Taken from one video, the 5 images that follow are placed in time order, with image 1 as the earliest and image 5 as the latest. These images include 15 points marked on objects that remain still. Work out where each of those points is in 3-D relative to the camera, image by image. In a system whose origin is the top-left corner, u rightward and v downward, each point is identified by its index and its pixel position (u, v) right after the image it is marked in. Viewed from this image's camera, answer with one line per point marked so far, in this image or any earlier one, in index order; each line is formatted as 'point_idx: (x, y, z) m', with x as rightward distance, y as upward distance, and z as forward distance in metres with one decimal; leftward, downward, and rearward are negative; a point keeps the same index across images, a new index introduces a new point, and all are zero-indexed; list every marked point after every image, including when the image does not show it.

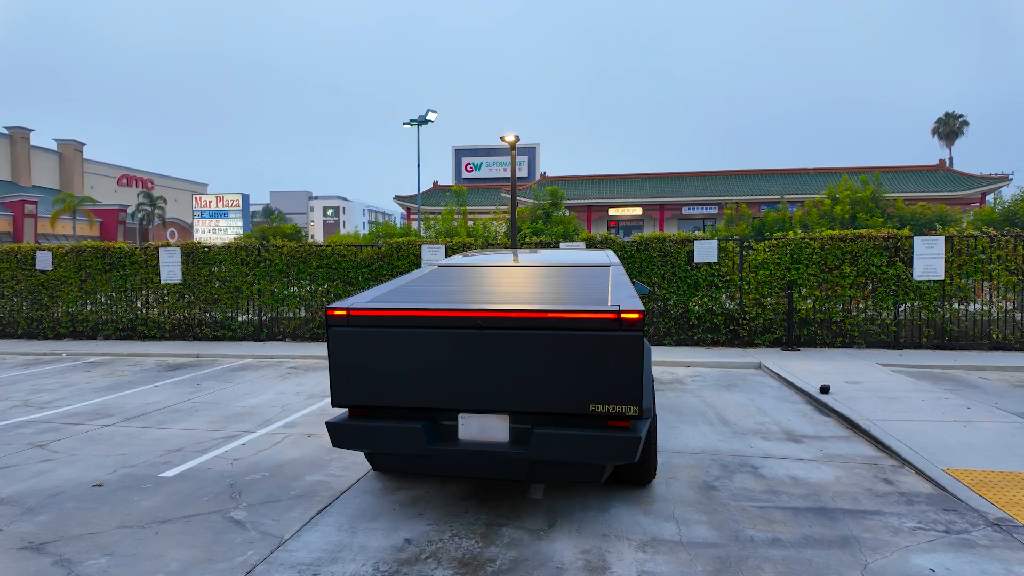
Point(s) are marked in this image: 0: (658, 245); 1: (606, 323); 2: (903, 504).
0: (+2.9, +0.8, +11.2) m
1: (+0.6, -0.2, +3.4) m
2: (+2.7, -1.5, +4.0) m
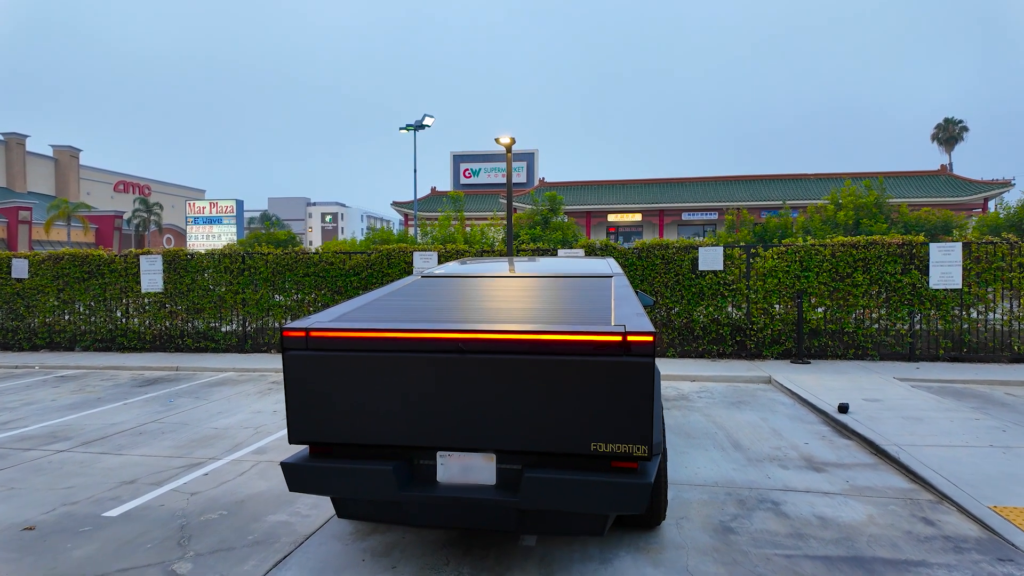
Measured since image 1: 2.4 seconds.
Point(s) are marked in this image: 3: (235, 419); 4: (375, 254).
0: (+2.8, +0.7, +10.7) m
1: (+0.5, -0.3, +2.9) m
2: (+2.7, -1.6, +3.5) m
3: (-3.3, -1.6, +6.8) m
4: (-2.8, +0.7, +11.6) m
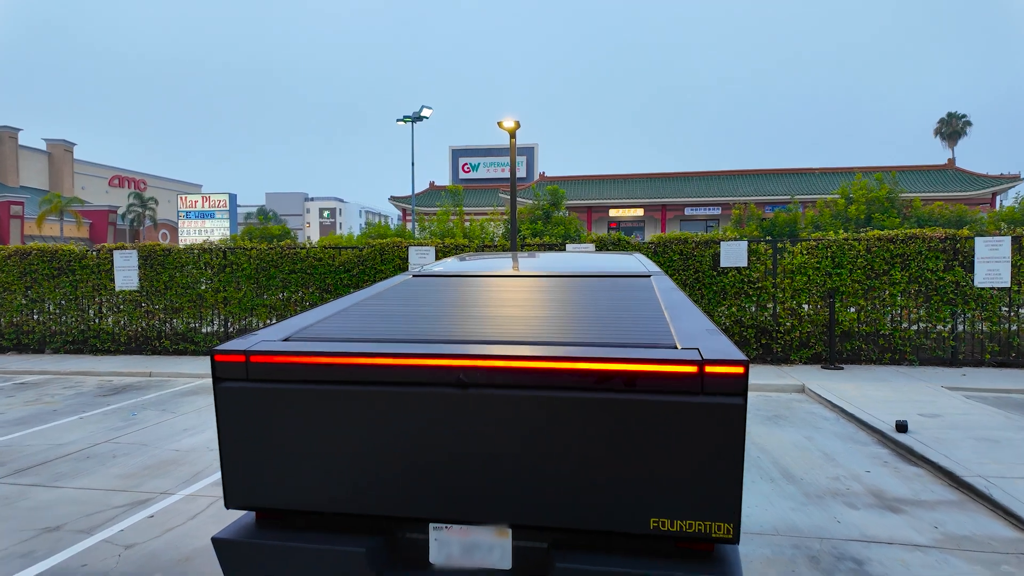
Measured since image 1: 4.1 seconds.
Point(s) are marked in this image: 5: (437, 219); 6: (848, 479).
0: (+2.8, +0.7, +9.8) m
1: (+0.6, -0.3, +2.0) m
2: (+2.8, -1.6, +2.6) m
3: (-3.2, -1.6, +5.9) m
4: (-2.7, +0.7, +10.7) m
5: (-2.5, +2.3, +19.5) m
6: (+2.7, -1.6, +4.7) m
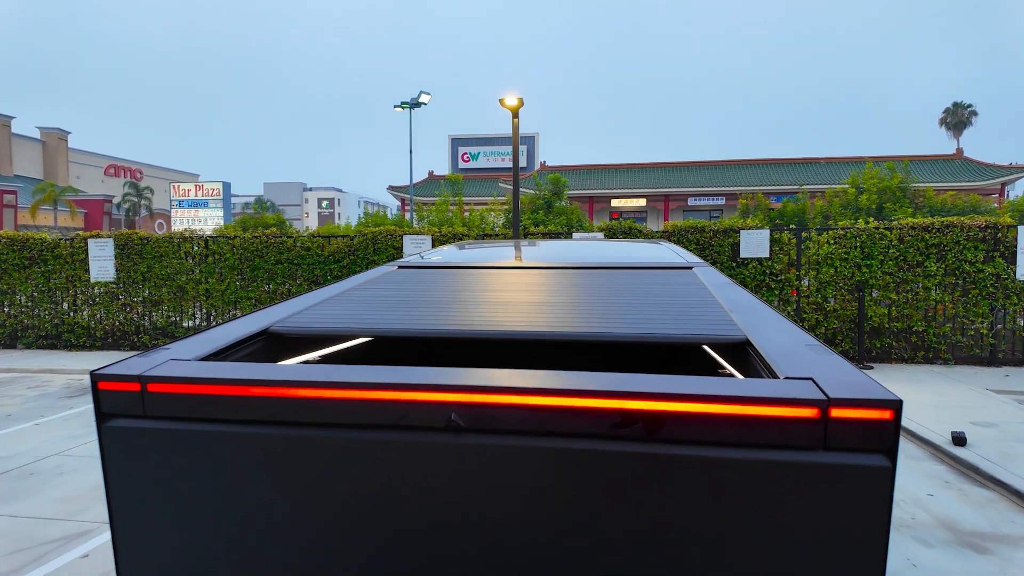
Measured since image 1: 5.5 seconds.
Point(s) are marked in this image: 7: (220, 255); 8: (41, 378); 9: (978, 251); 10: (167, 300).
0: (+2.9, +0.8, +9.1) m
1: (+0.6, -0.3, +1.3) m
2: (+2.8, -1.6, +2.0) m
3: (-3.1, -1.5, +5.2) m
4: (-2.7, +0.9, +10.0) m
5: (-2.5, +2.6, +18.7) m
6: (+2.8, -1.5, +4.0) m
7: (-5.2, +0.6, +10.2) m
8: (-7.1, -1.3, +8.6) m
9: (+6.7, +0.5, +8.2) m
10: (-6.2, -0.2, +10.3) m
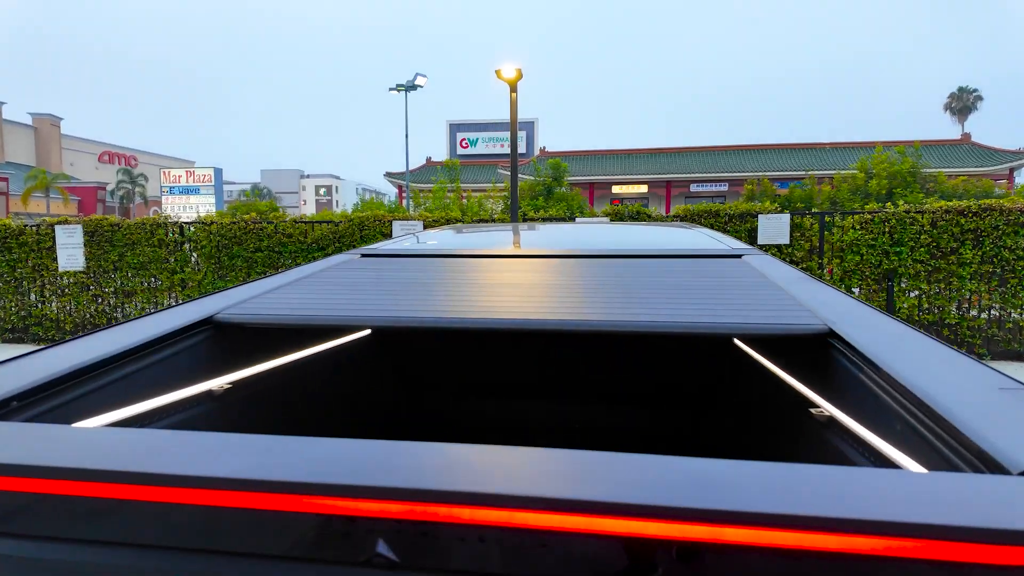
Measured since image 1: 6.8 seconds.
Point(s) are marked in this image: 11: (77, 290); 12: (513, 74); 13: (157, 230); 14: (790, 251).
0: (+2.9, +1.0, +8.4) m
1: (+0.6, -0.3, +0.6) m
2: (+2.8, -1.6, +1.3) m
3: (-3.2, -1.4, +4.6) m
4: (-2.7, +1.0, +9.3) m
5: (-2.5, +3.0, +18.0) m
6: (+2.8, -1.5, +3.4) m
7: (-5.2, +0.8, +9.5) m
8: (-7.1, -1.2, +8.0) m
9: (+6.6, +0.7, +7.5) m
10: (-6.2, 0.0, +9.7) m
11: (-7.4, 0.0, +9.8) m
12: (0.0, +3.2, +8.8) m
13: (-6.0, +1.0, +9.6) m
14: (+3.9, +0.5, +8.1) m
